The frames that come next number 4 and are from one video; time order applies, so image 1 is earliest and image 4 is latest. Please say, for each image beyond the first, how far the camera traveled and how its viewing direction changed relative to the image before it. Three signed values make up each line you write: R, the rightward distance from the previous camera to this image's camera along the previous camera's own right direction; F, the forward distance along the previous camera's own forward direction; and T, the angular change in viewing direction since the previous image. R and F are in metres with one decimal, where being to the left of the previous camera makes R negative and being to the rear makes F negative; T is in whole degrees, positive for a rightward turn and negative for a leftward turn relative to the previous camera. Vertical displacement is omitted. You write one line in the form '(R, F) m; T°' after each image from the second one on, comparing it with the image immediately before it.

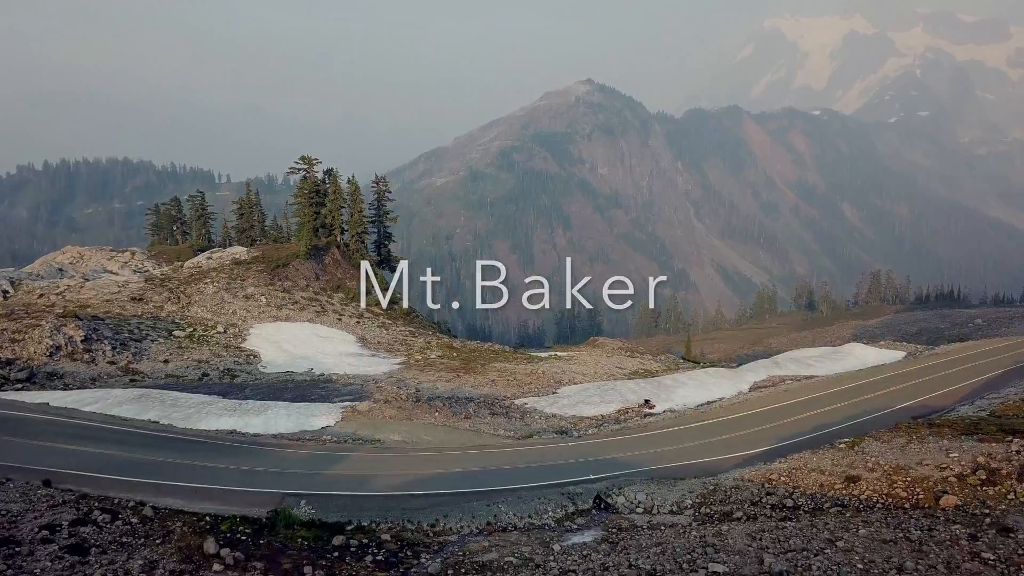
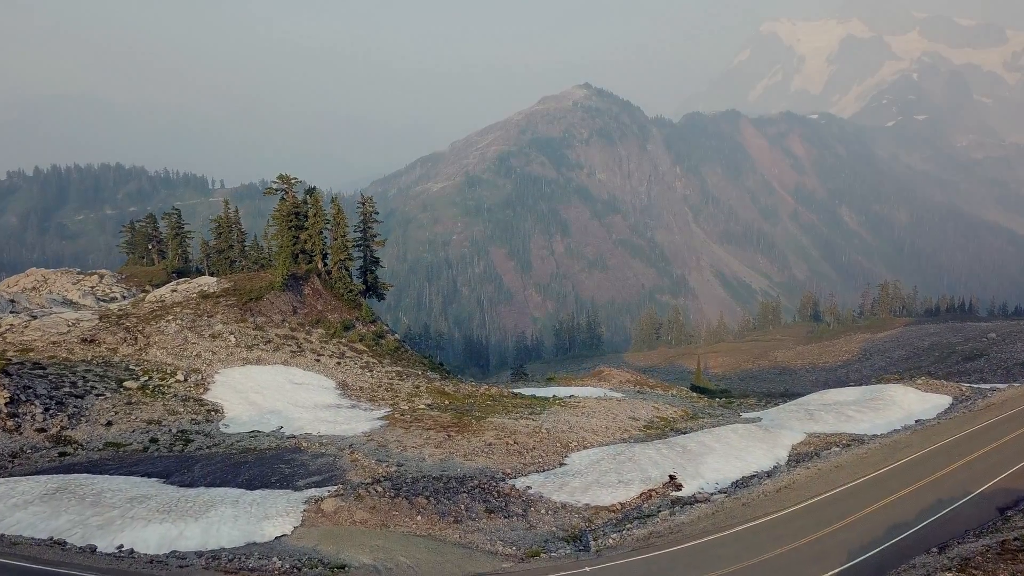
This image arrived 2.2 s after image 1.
(-0.1, +5.6) m; 0°
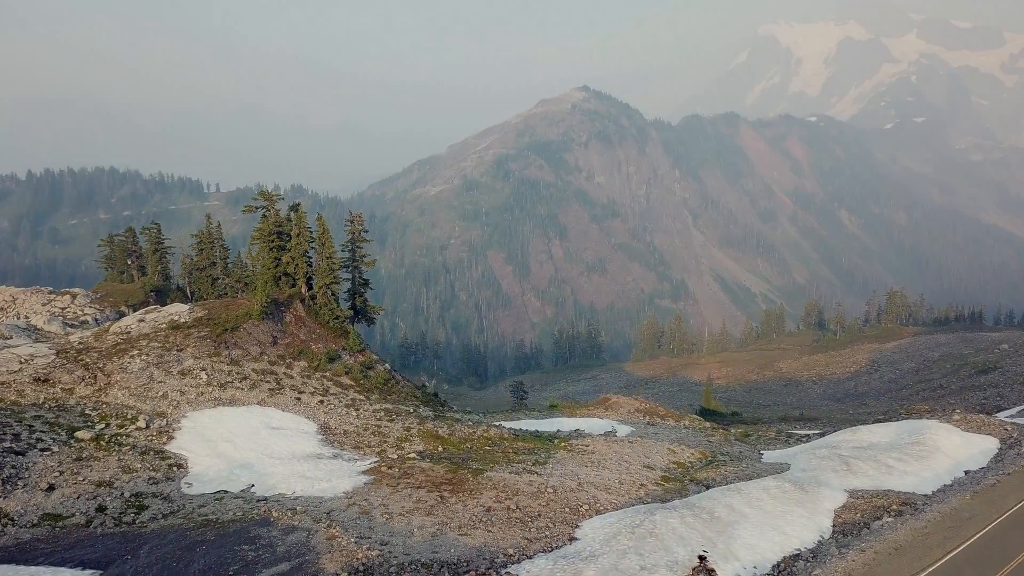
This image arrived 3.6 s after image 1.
(-0.2, +4.4) m; 0°
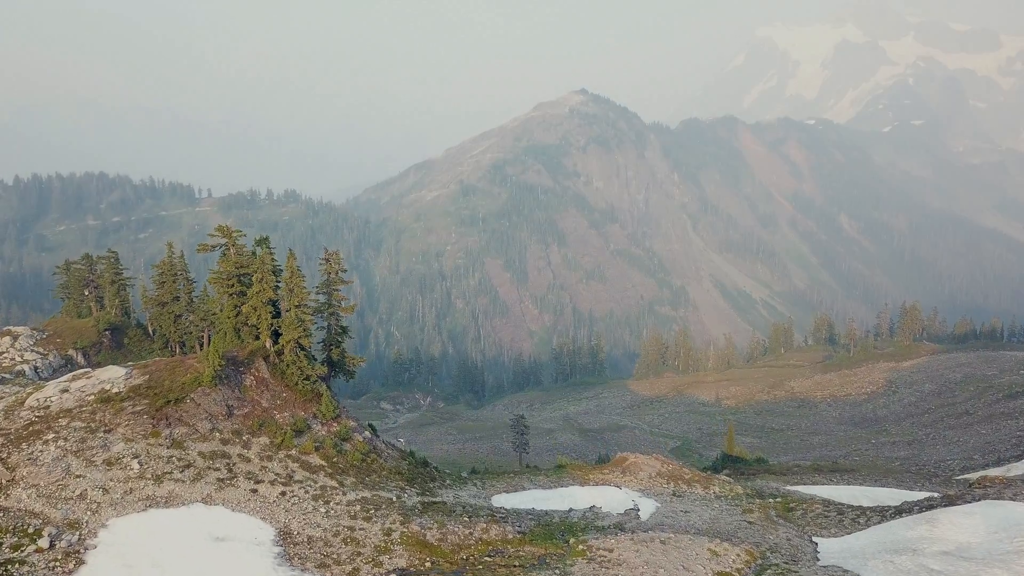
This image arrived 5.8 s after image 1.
(-0.5, +8.1) m; 0°
